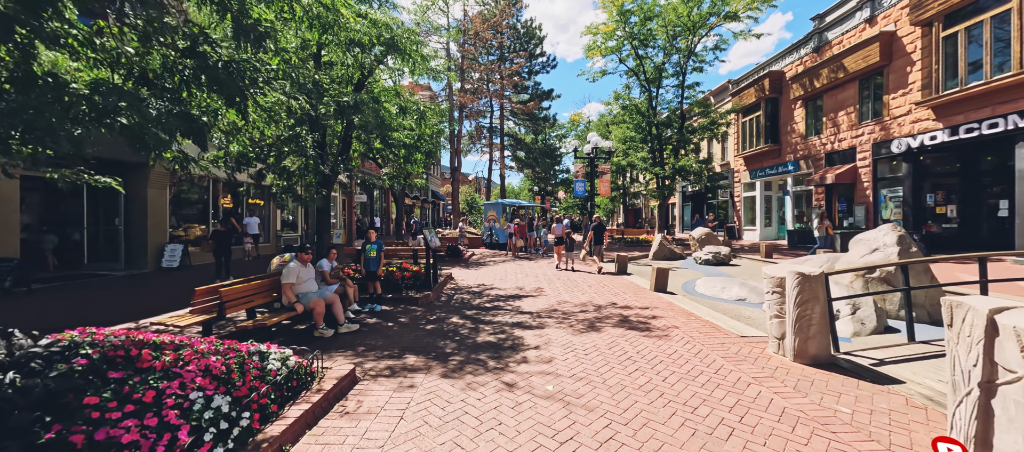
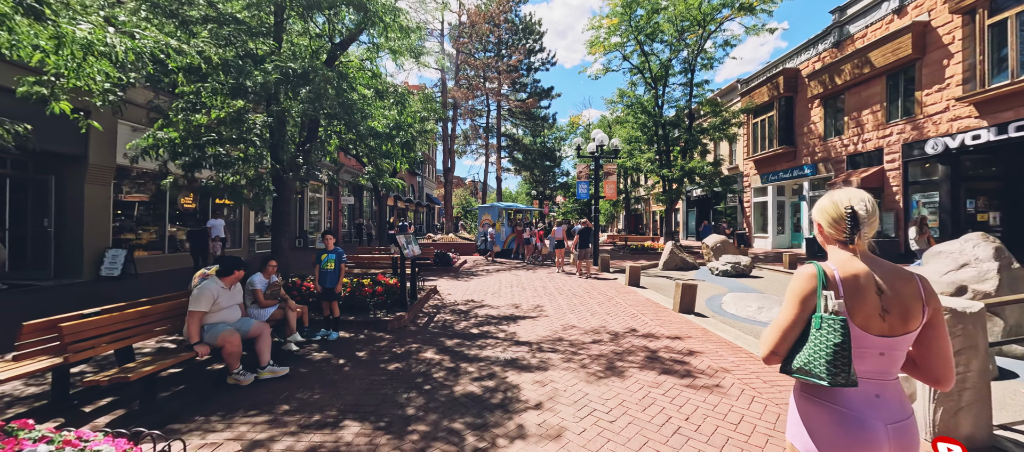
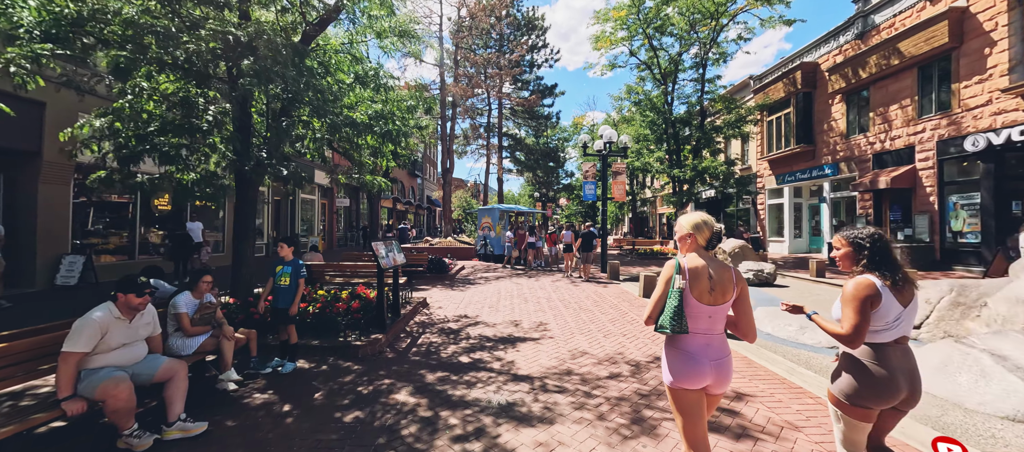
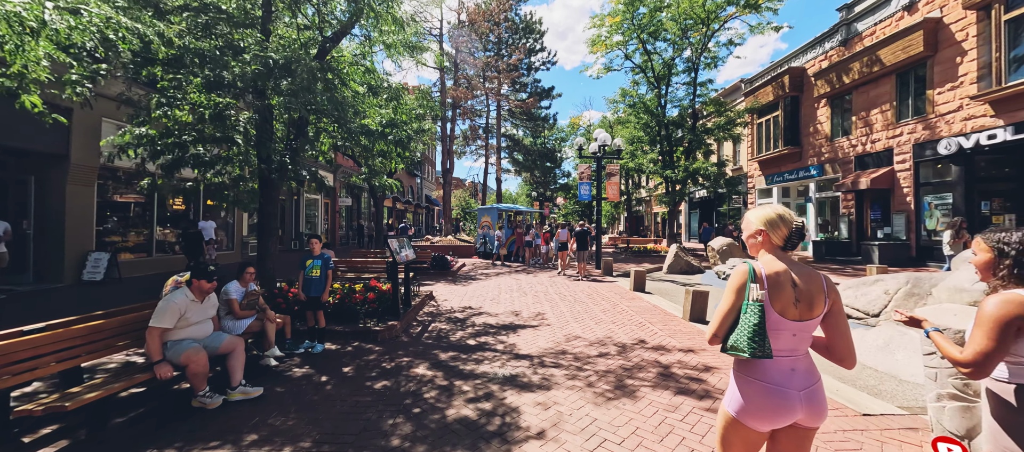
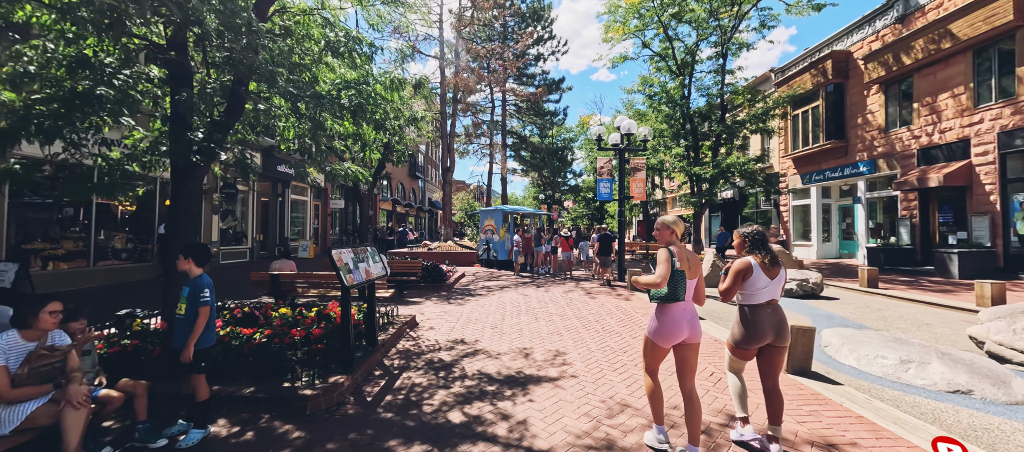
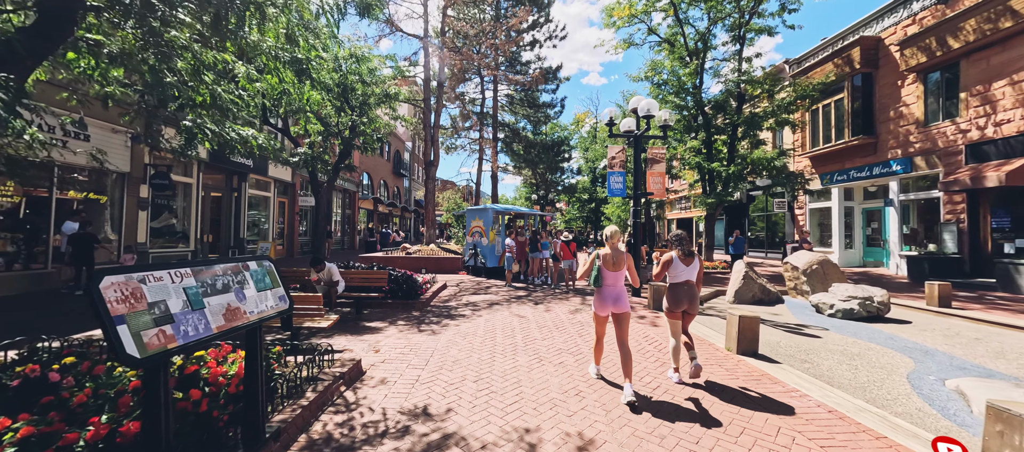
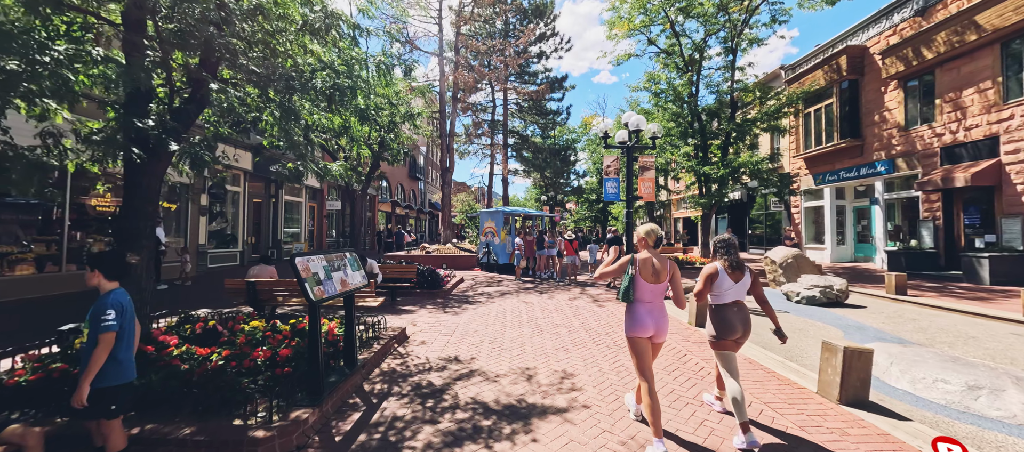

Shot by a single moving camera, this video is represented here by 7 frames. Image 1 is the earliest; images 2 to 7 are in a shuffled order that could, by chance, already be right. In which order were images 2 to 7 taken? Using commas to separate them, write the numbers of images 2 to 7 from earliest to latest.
2, 4, 3, 5, 7, 6
